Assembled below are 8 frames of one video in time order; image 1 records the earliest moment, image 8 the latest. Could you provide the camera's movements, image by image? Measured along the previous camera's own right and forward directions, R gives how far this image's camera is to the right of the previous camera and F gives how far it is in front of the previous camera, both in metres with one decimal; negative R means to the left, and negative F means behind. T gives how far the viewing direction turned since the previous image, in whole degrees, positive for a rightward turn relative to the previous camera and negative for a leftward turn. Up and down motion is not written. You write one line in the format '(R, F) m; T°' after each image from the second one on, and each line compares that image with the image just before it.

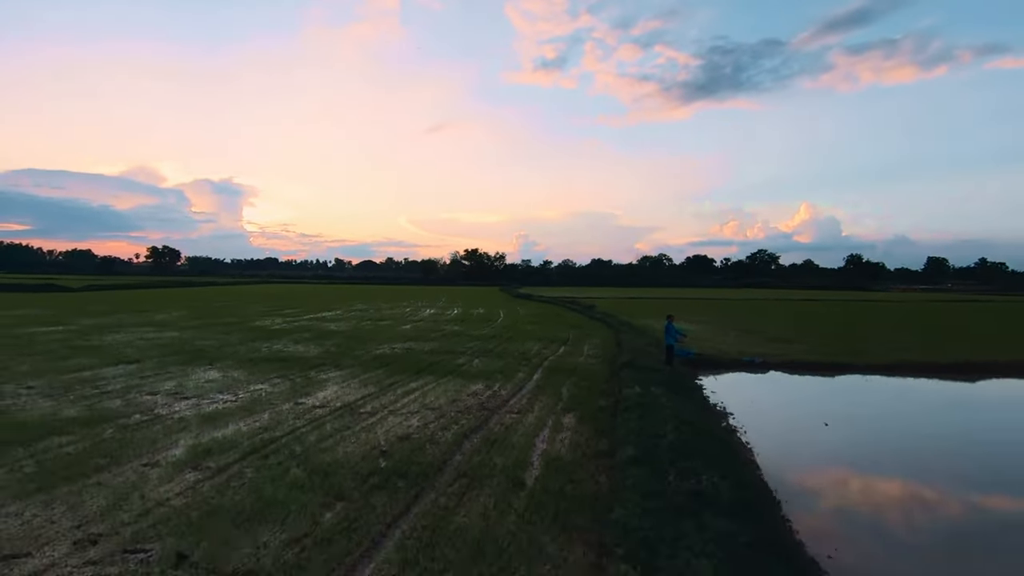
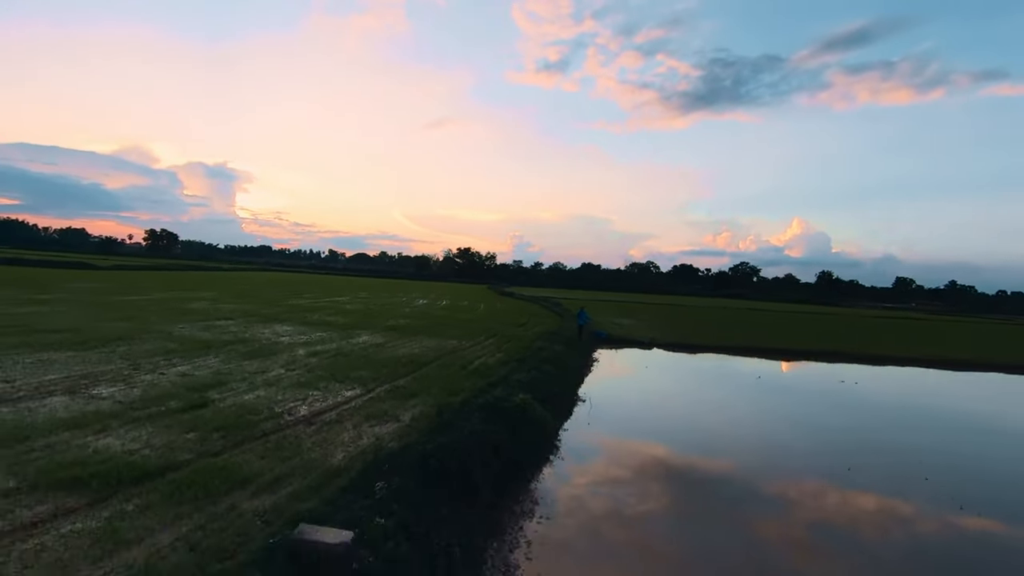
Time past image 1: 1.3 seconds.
(-5.3, -3.3) m; +1°
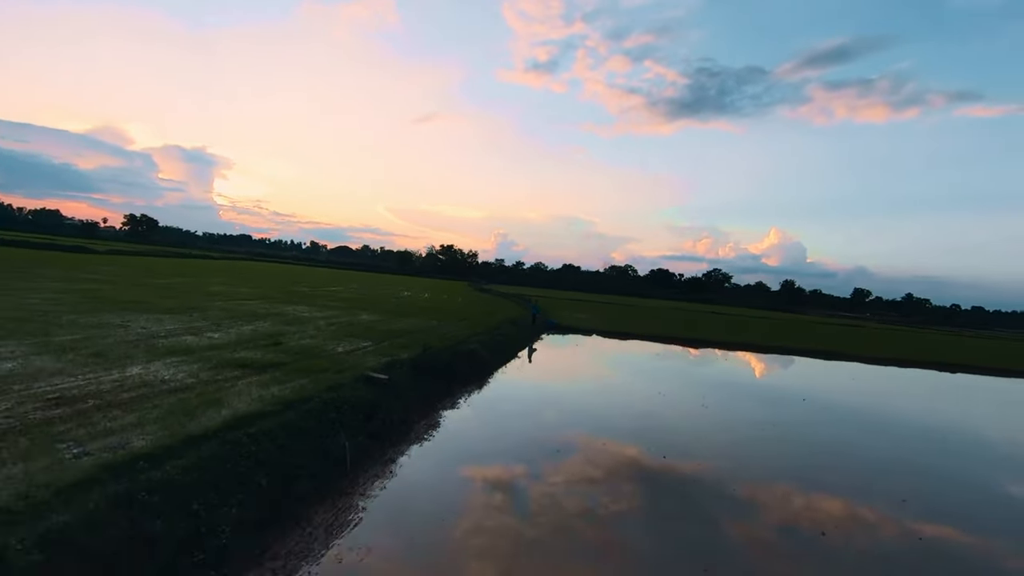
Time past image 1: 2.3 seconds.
(0.0, -0.3) m; +2°
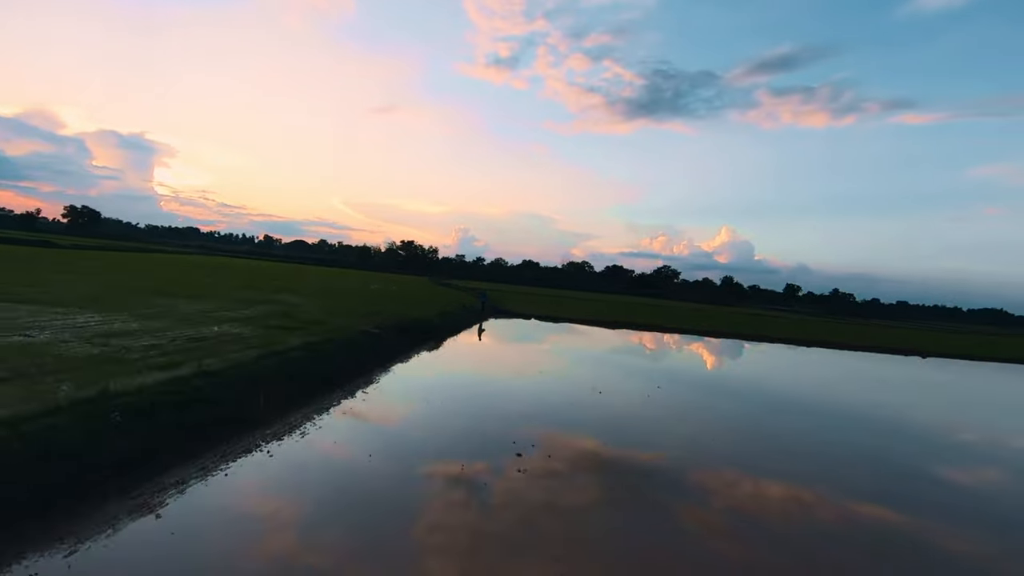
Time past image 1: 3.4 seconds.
(0.0, -0.3) m; +5°
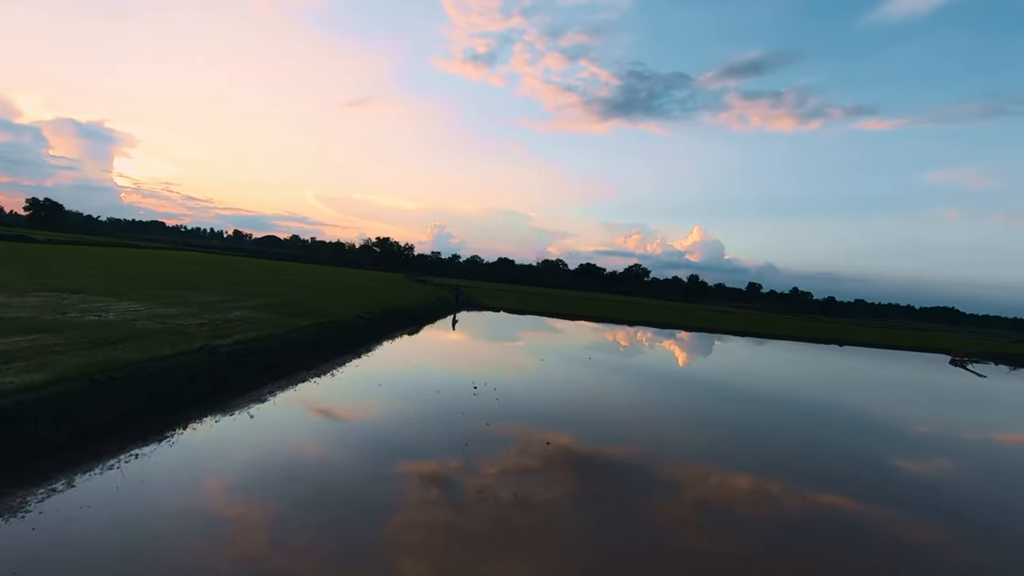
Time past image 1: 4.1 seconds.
(0.0, -0.2) m; +3°
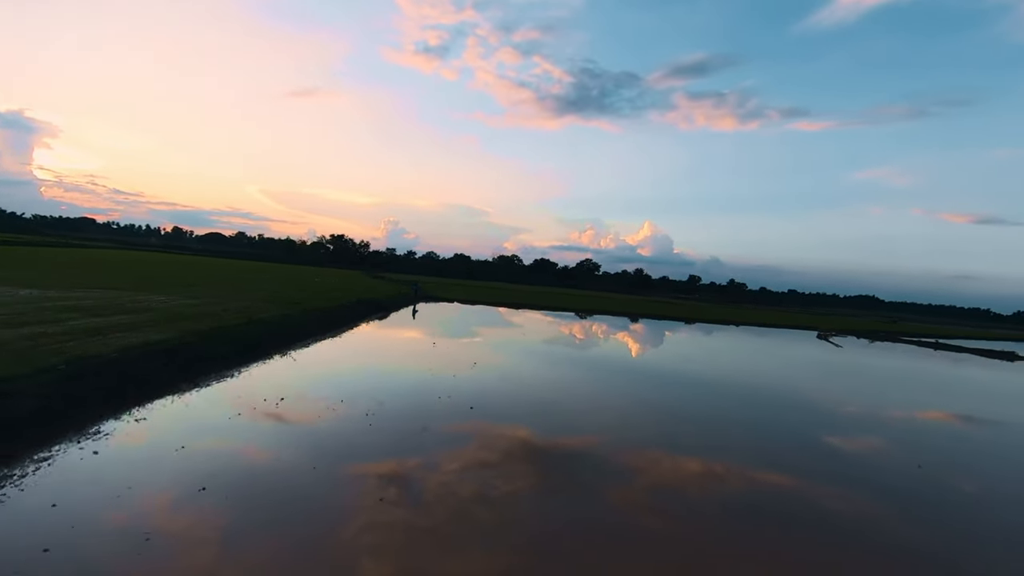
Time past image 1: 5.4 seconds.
(0.0, -0.4) m; +5°
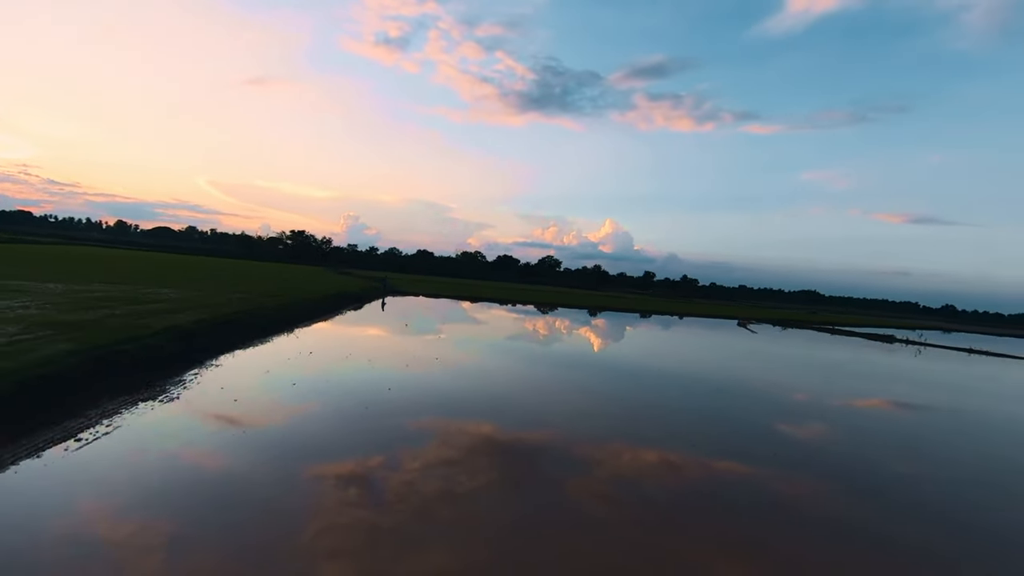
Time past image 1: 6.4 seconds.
(0.0, -0.2) m; +4°
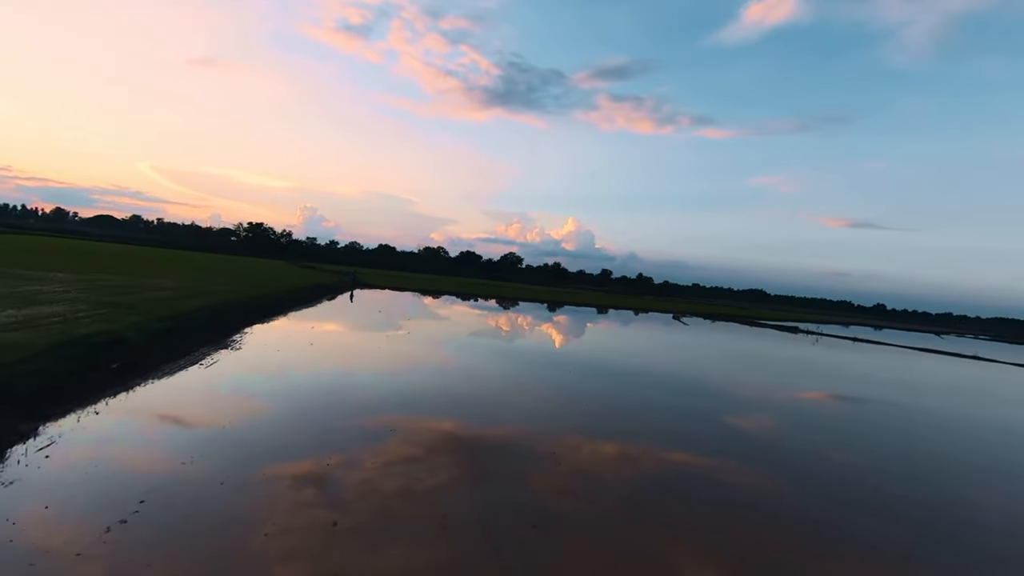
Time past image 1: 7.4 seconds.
(-0.1, -0.1) m; +5°
